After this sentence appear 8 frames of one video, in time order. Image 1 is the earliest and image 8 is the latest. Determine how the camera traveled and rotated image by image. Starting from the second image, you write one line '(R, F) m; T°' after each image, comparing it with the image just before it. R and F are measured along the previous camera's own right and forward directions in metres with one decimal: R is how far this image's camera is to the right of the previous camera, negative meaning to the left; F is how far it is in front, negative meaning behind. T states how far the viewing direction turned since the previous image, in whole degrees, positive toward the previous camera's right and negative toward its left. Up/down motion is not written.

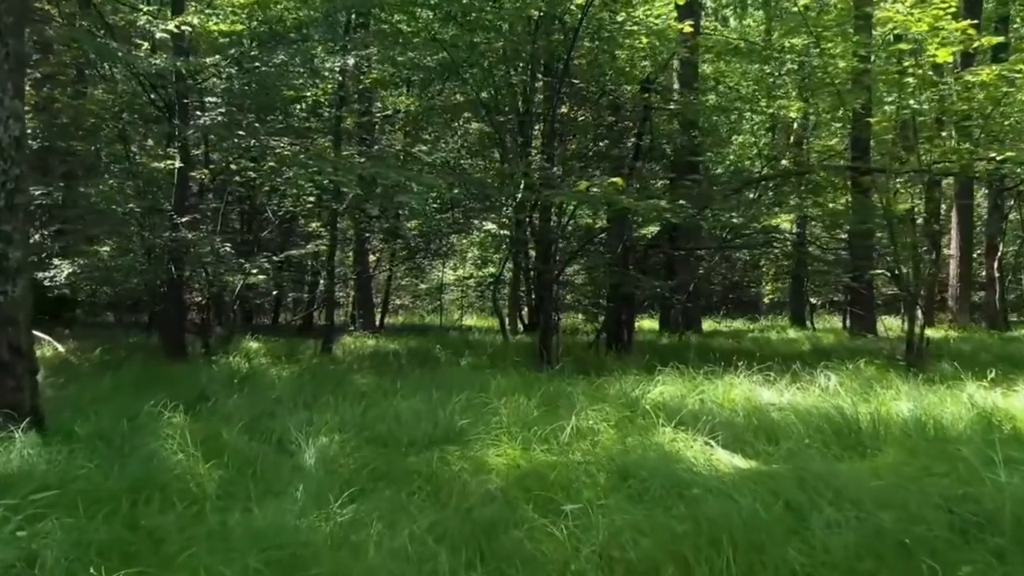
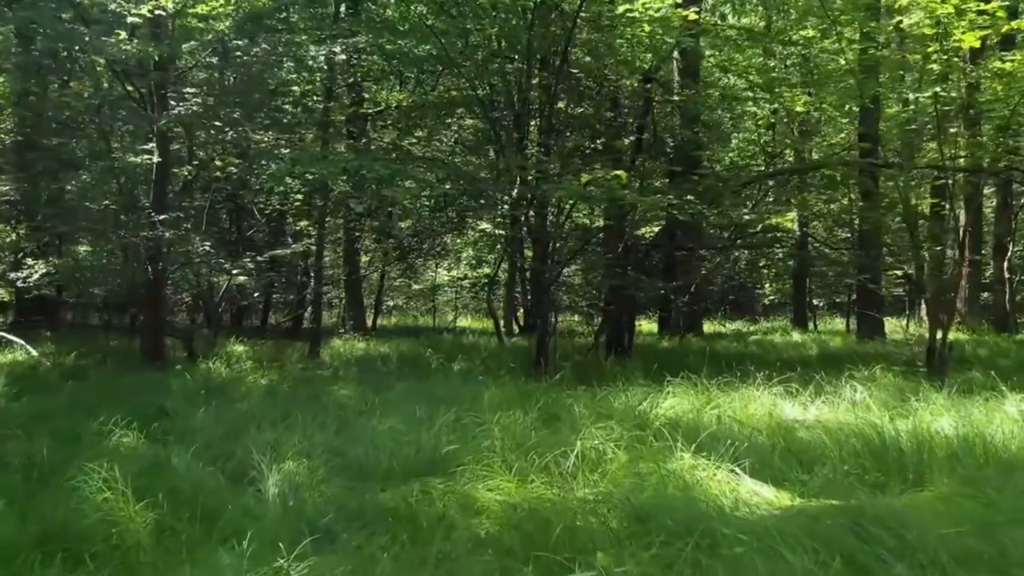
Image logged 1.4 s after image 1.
(0.0, +0.4) m; 0°
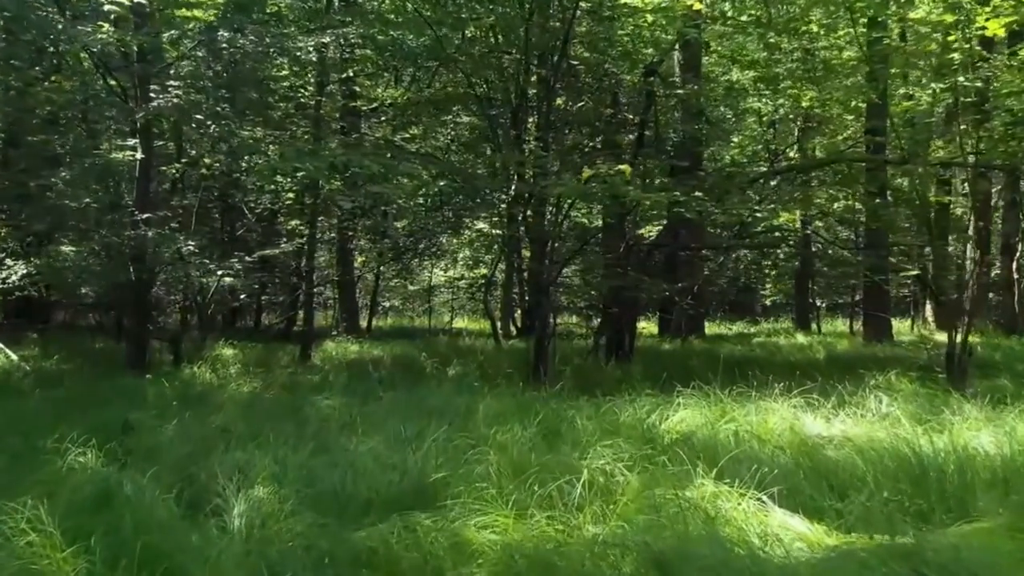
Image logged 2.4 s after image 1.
(0.0, +0.3) m; 0°
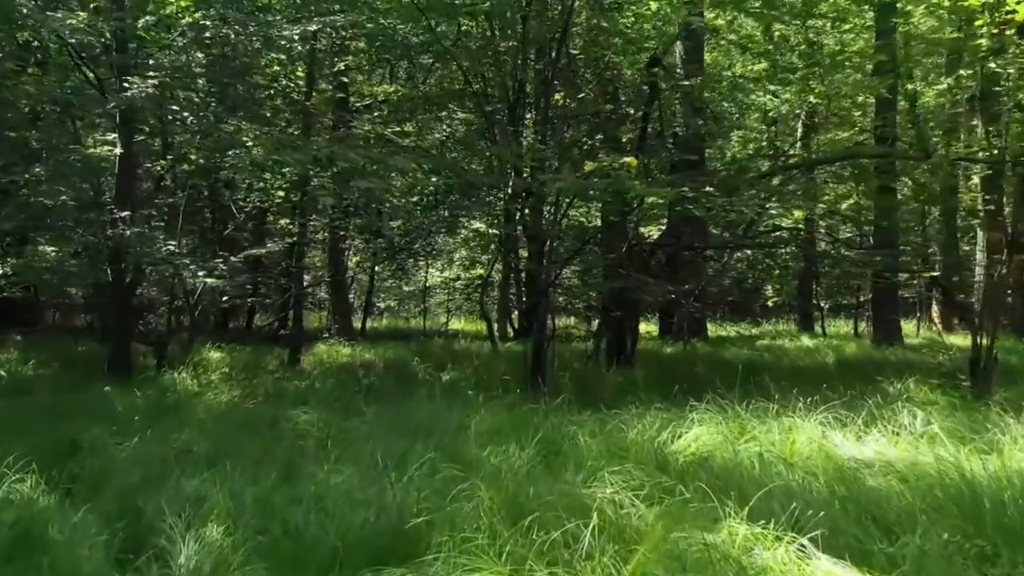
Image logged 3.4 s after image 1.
(0.0, +0.4) m; 0°
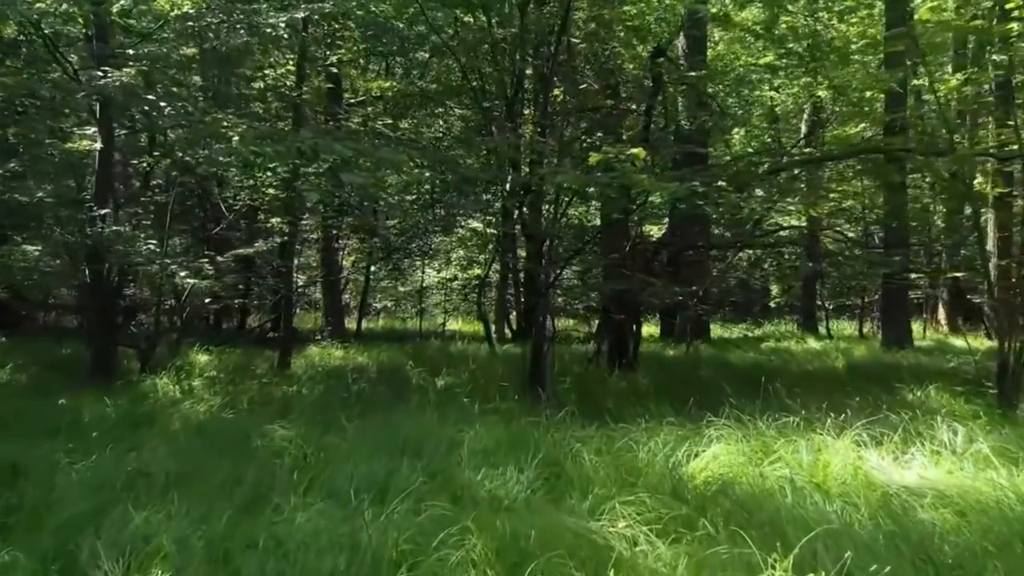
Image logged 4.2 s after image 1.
(0.0, +0.3) m; 0°
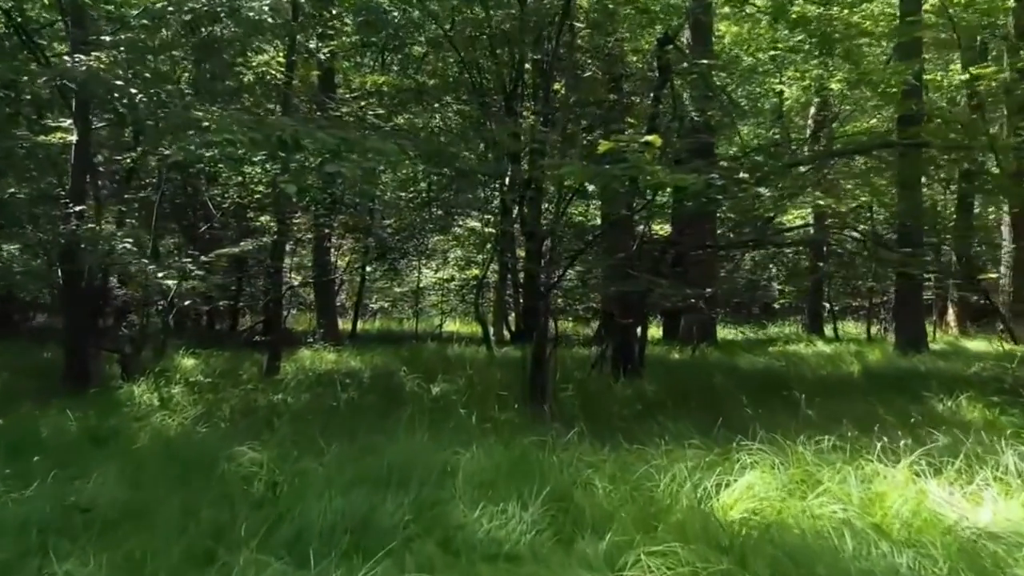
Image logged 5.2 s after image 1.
(0.0, +0.4) m; 0°
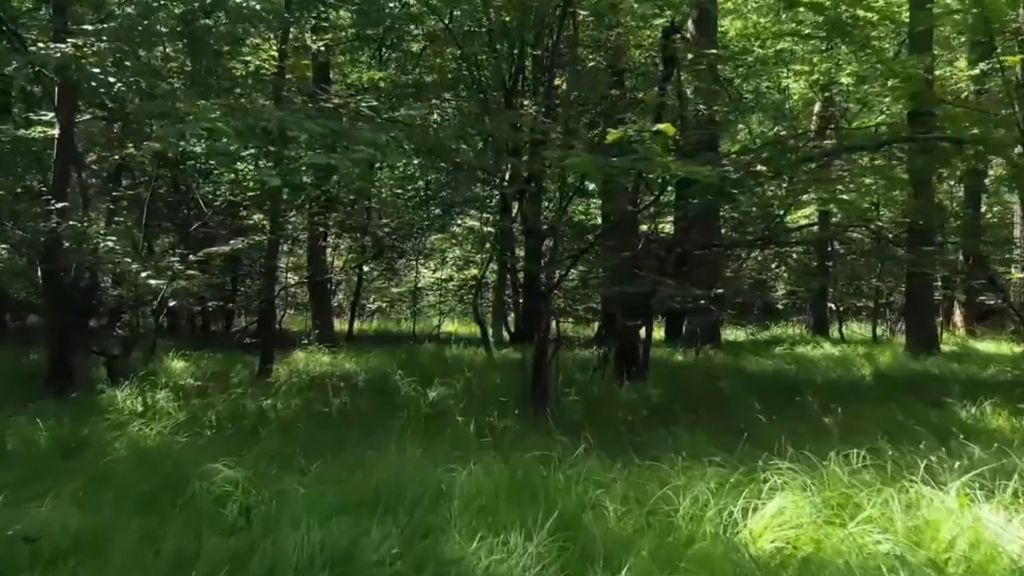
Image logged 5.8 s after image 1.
(0.0, +0.3) m; 0°
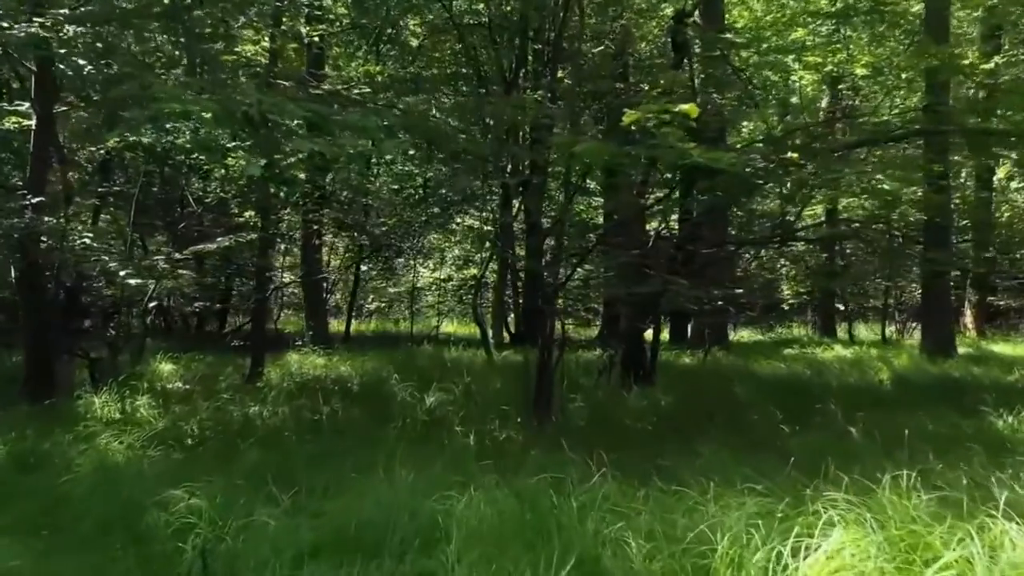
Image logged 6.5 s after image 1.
(0.0, +0.4) m; 0°
